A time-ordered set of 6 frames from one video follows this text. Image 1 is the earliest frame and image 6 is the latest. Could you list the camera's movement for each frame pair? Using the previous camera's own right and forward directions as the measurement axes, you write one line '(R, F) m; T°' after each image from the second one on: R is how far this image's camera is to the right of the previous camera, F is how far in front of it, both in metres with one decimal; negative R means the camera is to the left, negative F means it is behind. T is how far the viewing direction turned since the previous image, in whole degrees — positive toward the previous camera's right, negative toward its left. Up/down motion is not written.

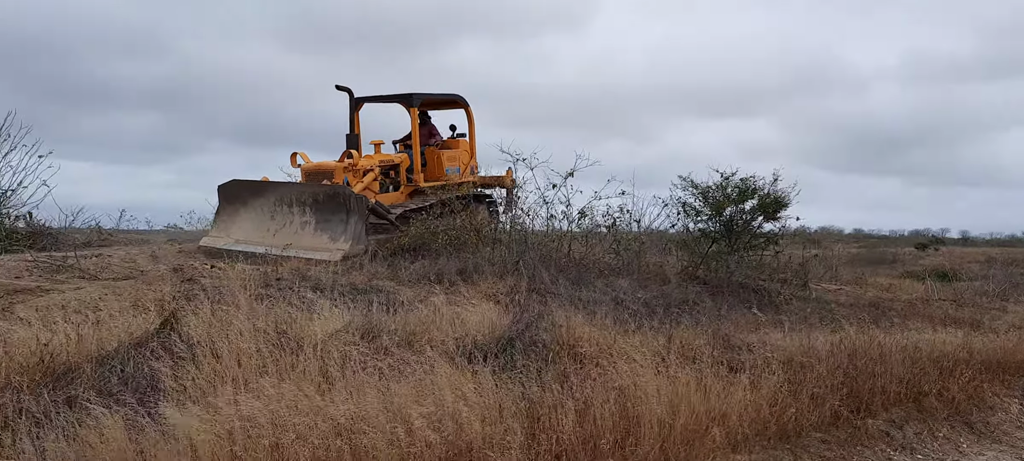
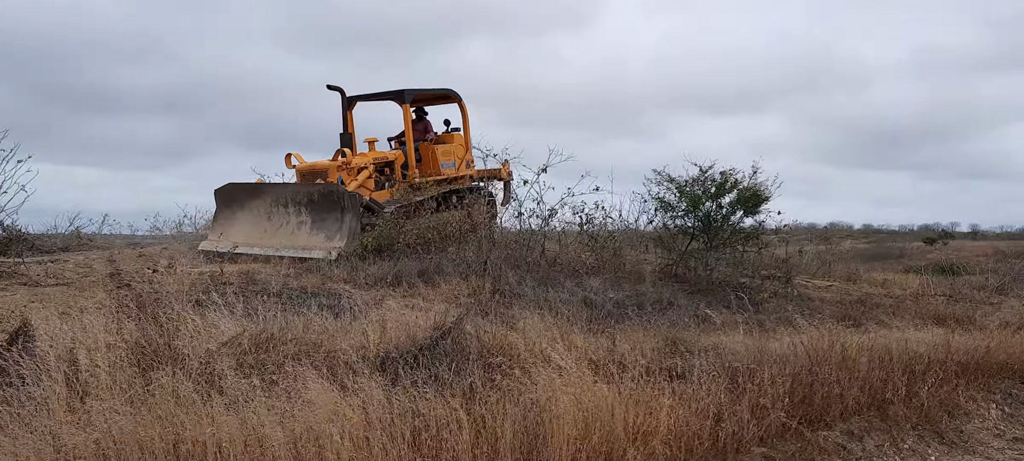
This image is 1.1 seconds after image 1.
(+0.4, +0.4) m; -1°
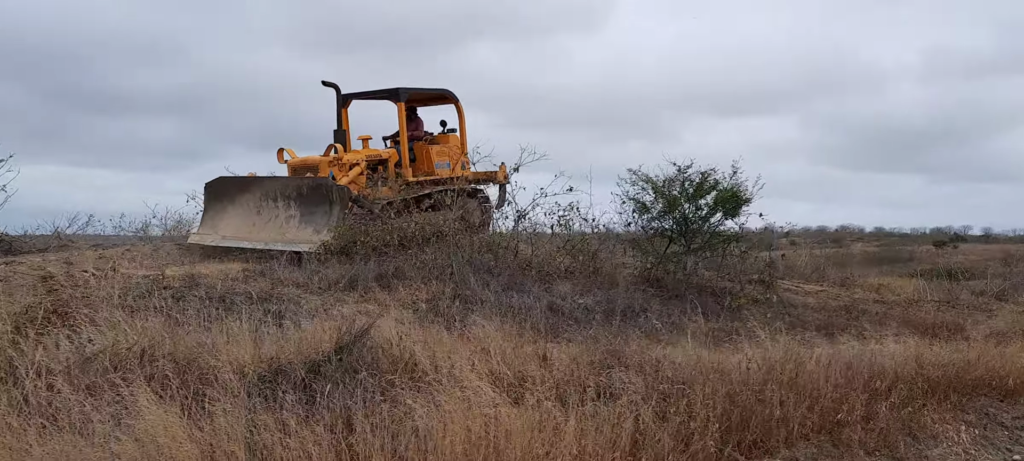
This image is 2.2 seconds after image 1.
(+0.5, +0.4) m; -1°
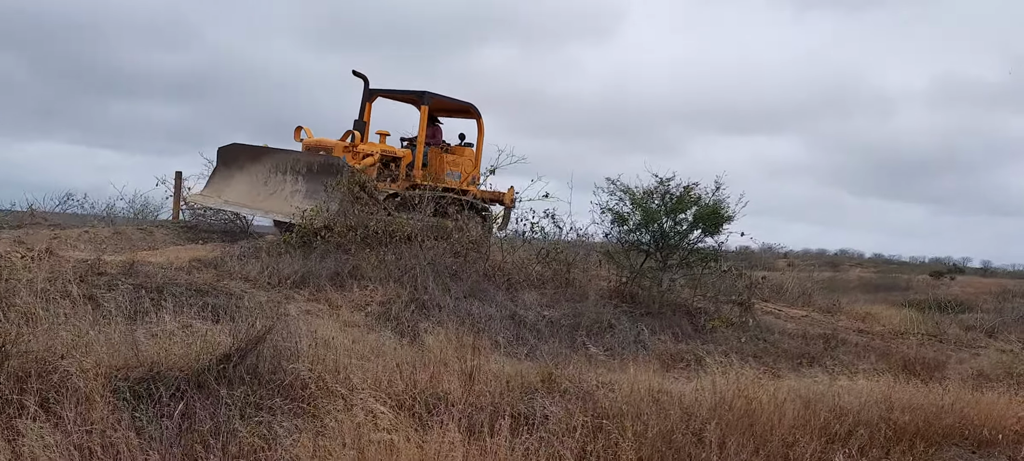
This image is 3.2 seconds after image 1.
(+0.3, +0.4) m; 0°
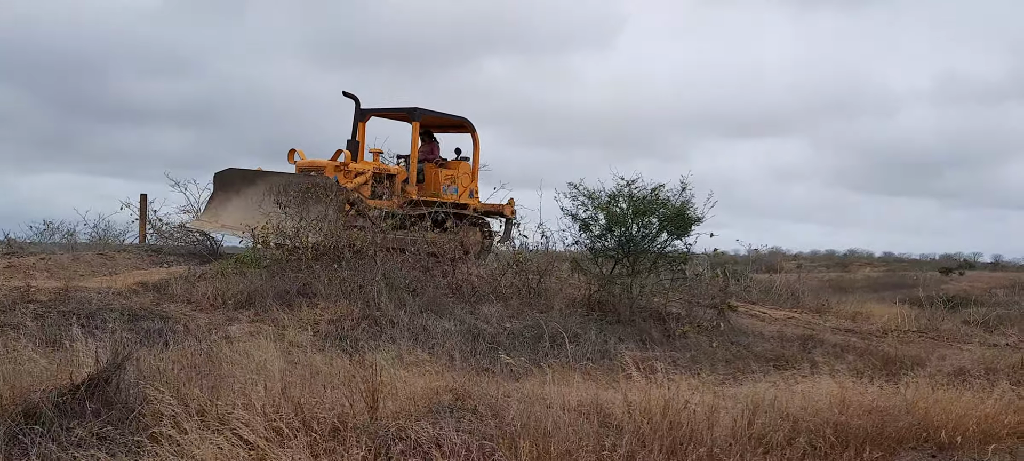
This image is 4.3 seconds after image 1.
(+0.5, +0.3) m; -1°
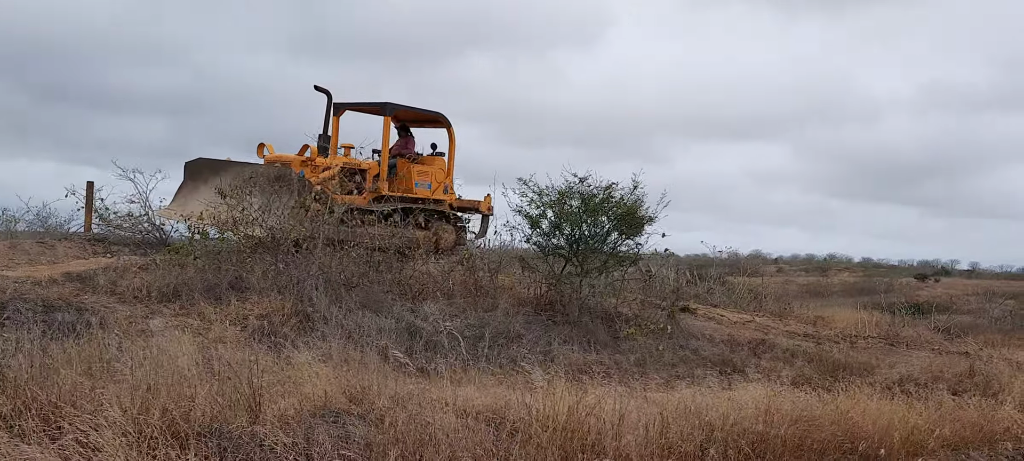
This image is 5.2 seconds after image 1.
(+0.4, +0.2) m; +1°
